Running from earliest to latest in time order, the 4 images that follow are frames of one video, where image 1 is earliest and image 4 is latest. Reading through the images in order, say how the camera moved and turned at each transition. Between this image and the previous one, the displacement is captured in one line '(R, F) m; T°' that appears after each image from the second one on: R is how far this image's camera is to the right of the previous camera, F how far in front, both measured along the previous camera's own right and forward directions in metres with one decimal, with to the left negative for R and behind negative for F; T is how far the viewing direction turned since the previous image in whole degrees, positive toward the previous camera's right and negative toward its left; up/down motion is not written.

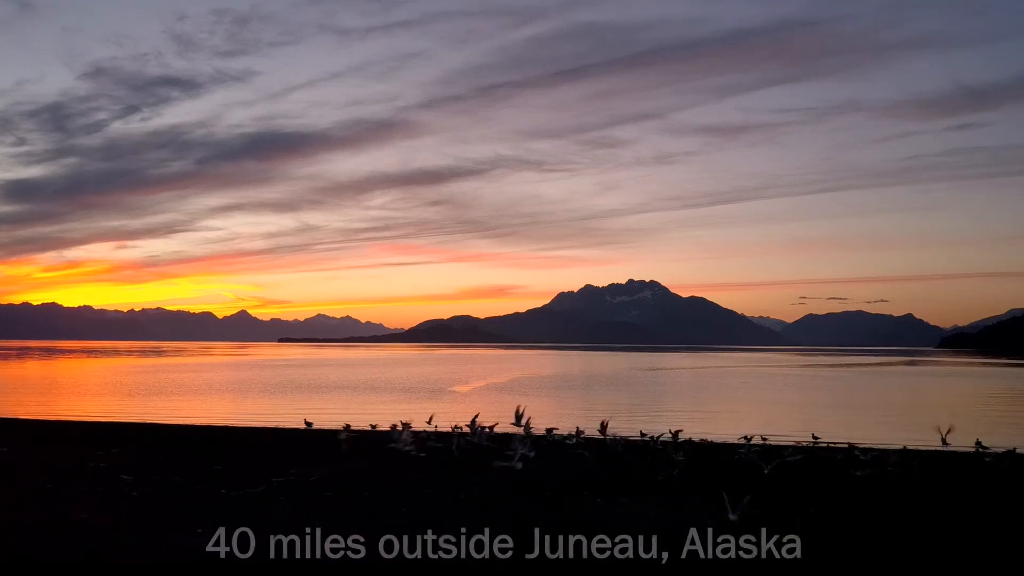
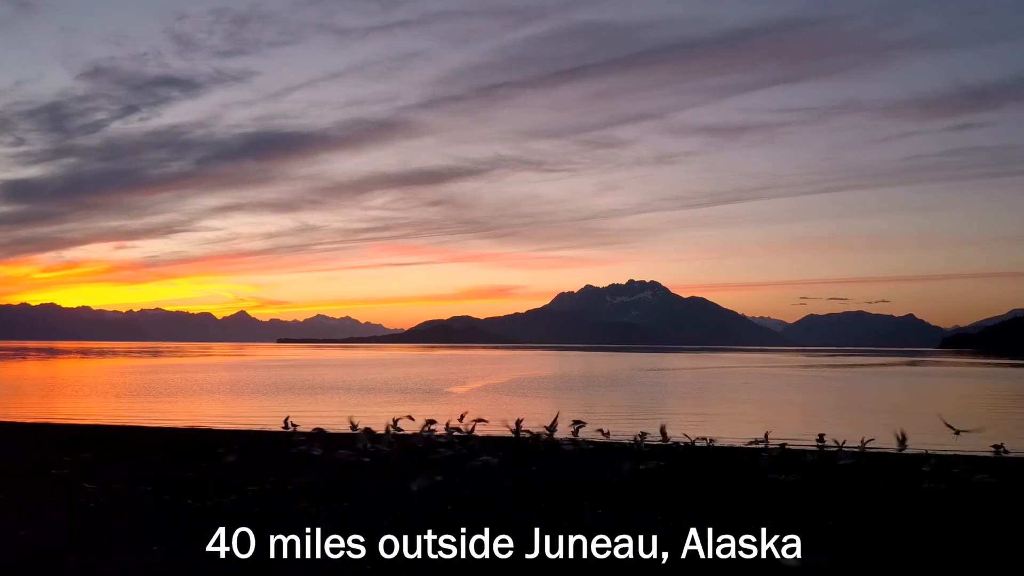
(0.0, +0.3) m; 0°
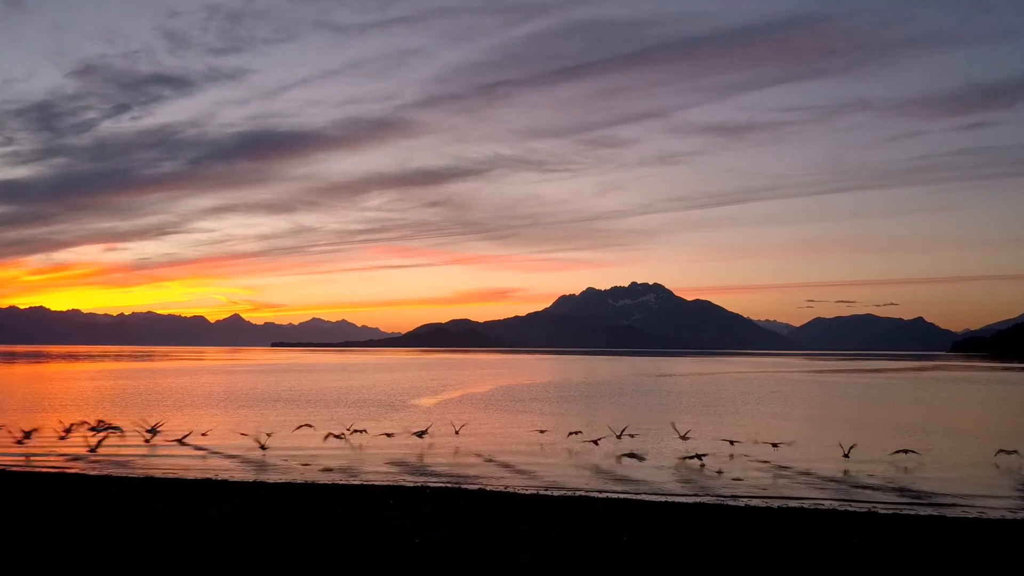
(-0.6, +3.7) m; 0°
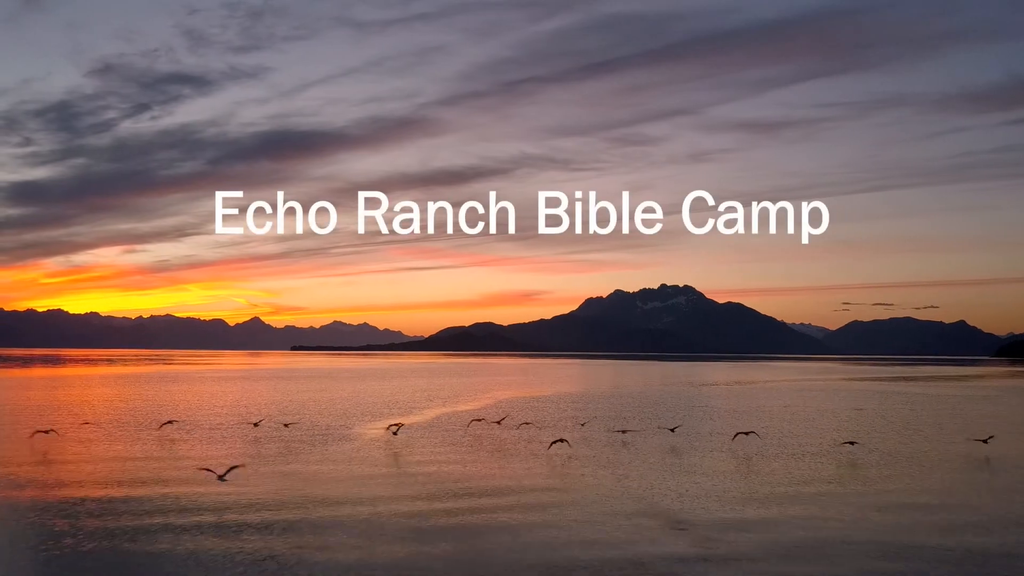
(-1.0, +4.8) m; -2°
